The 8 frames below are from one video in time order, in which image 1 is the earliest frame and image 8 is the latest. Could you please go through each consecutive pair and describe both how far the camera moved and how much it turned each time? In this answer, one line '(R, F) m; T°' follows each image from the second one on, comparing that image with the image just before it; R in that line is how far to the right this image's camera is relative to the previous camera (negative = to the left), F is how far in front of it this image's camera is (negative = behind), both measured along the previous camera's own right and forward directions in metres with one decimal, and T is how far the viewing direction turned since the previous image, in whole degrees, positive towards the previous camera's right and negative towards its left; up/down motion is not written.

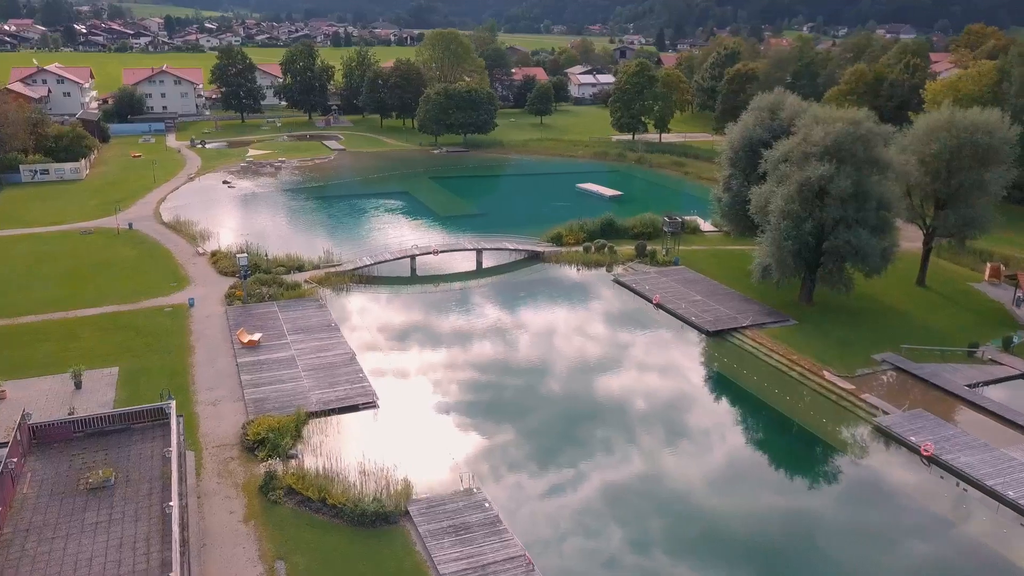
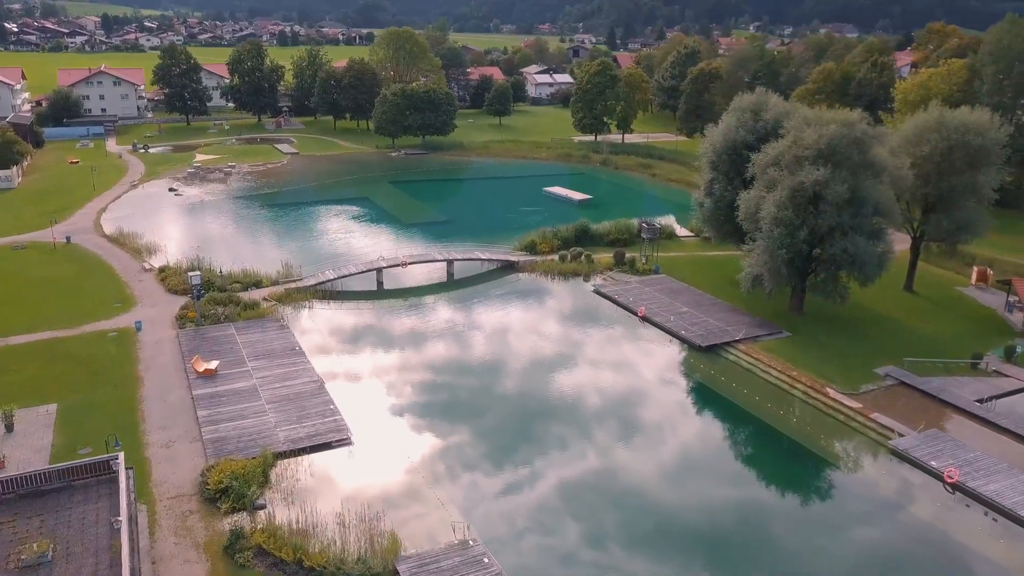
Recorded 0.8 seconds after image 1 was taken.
(-1.0, +2.3) m; +3°
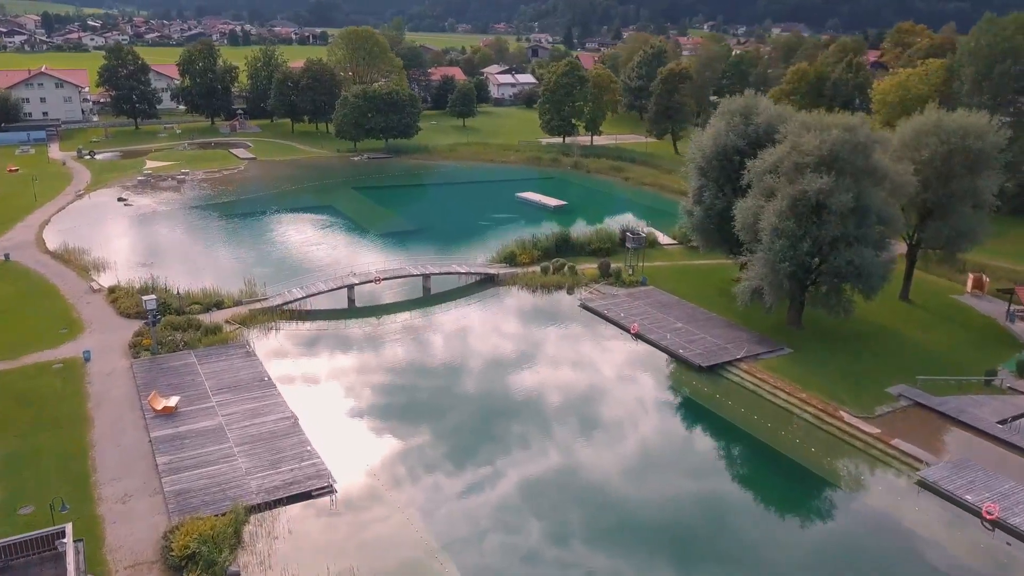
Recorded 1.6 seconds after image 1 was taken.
(-1.0, +2.2) m; +3°
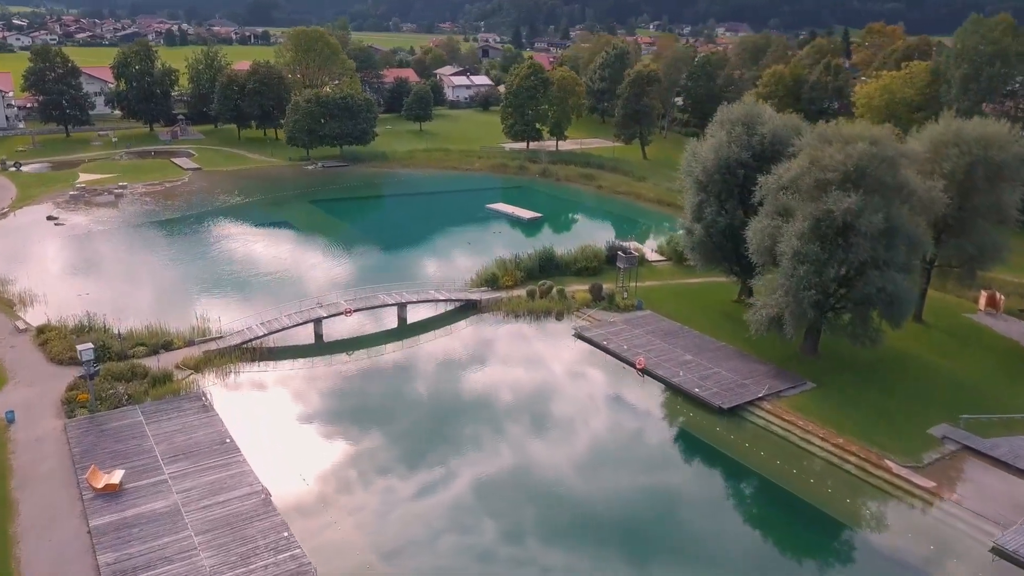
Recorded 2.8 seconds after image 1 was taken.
(-1.5, +3.4) m; +4°
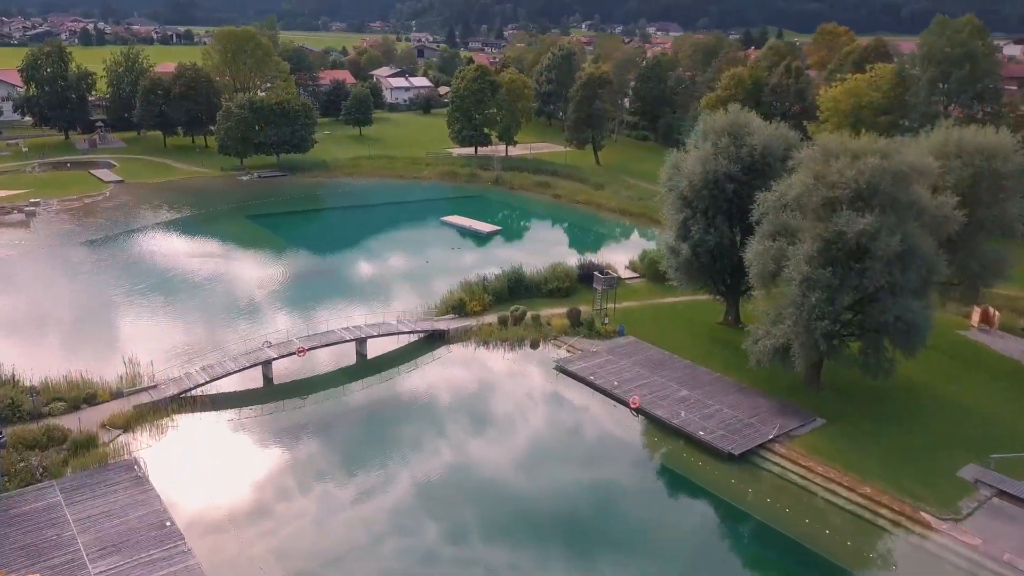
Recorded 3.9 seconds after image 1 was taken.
(-1.3, +3.2) m; +5°
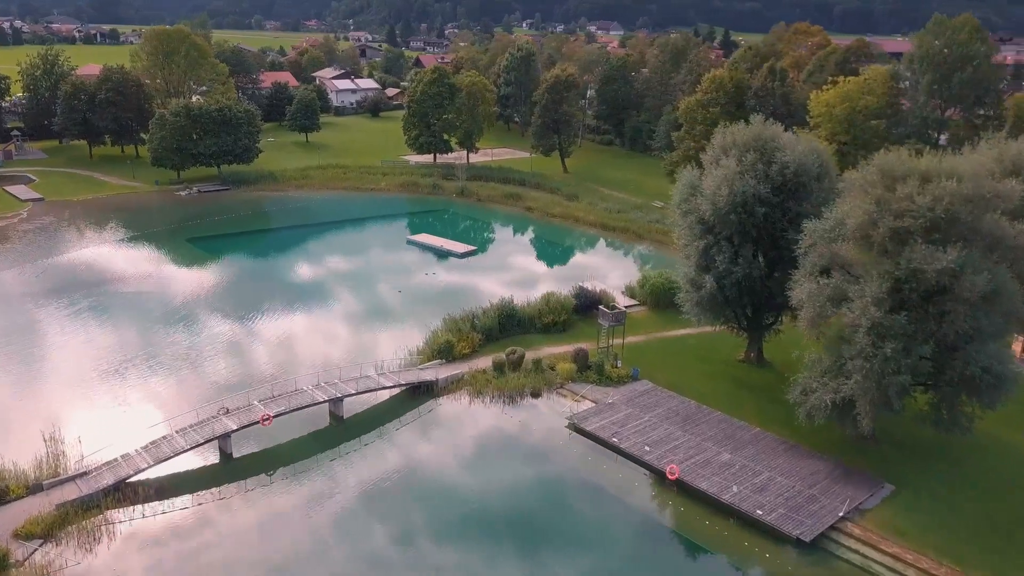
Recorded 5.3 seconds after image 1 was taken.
(-1.9, +4.4) m; +4°
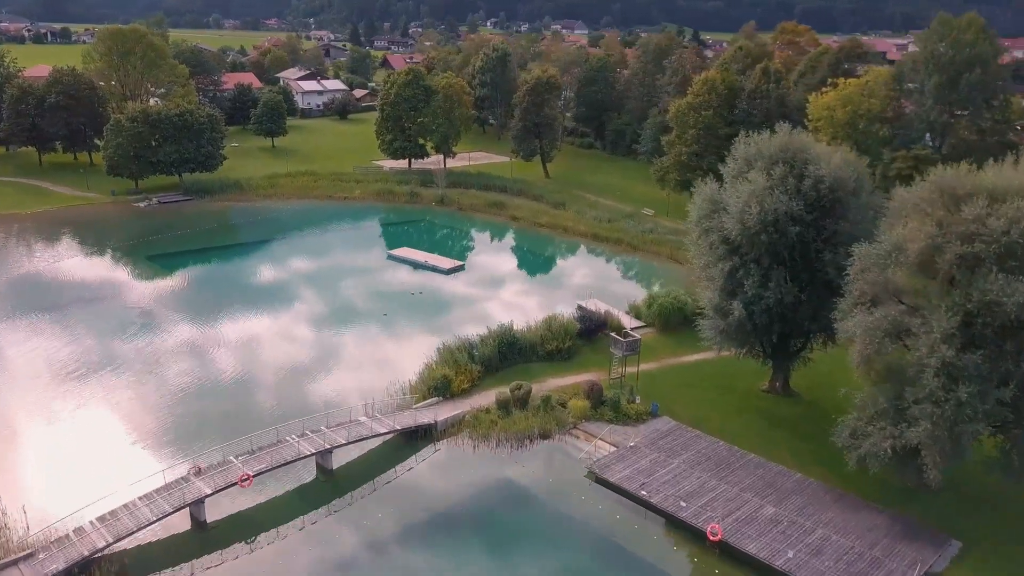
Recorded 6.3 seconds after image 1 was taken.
(-1.2, +2.9) m; +2°
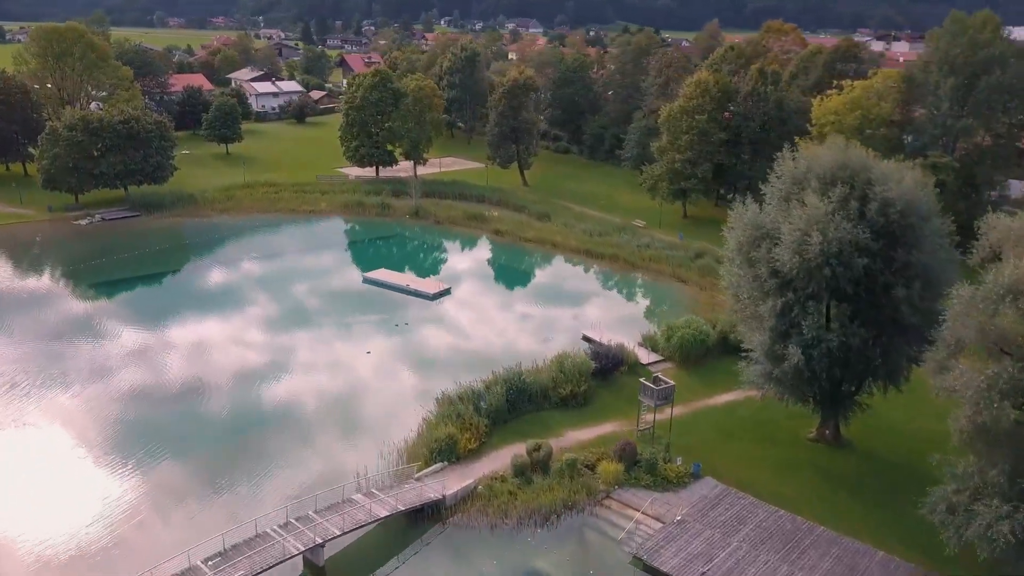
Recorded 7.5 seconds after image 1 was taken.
(-1.6, +3.9) m; +3°
